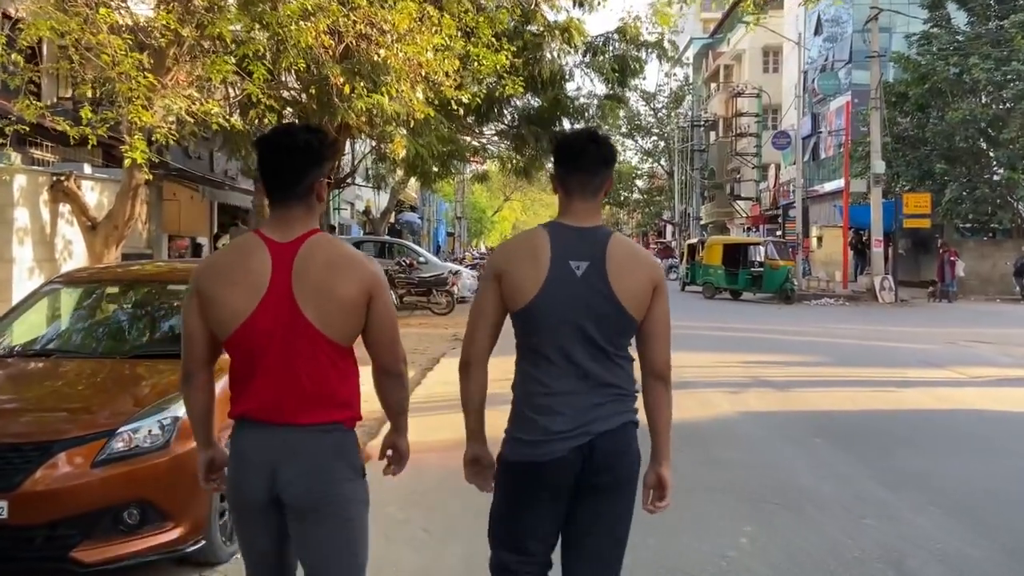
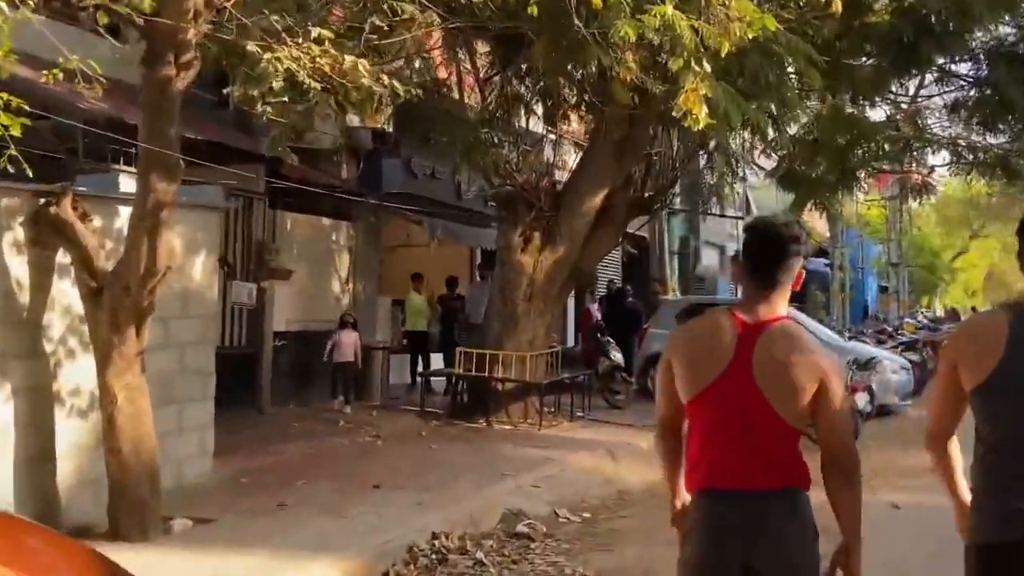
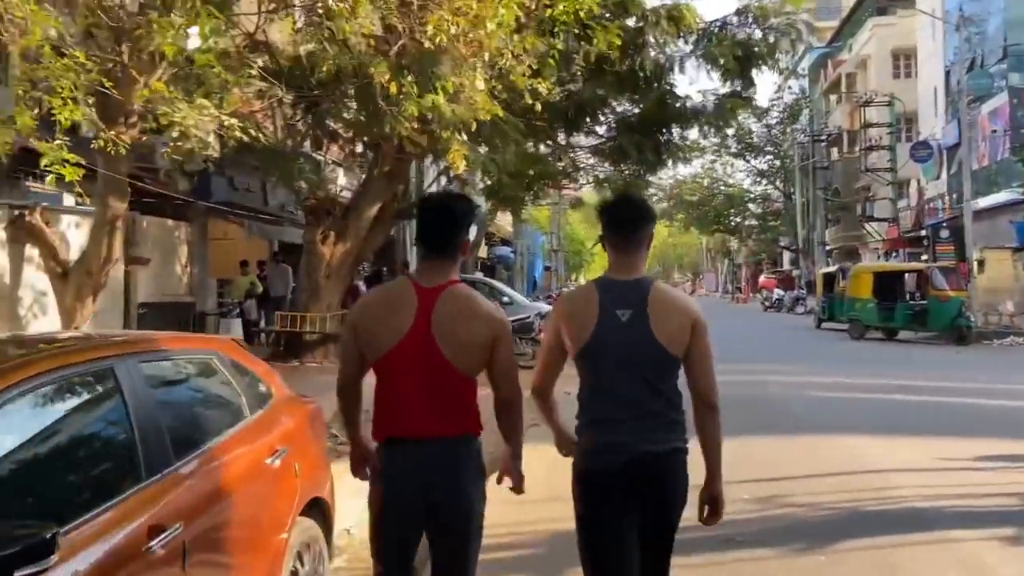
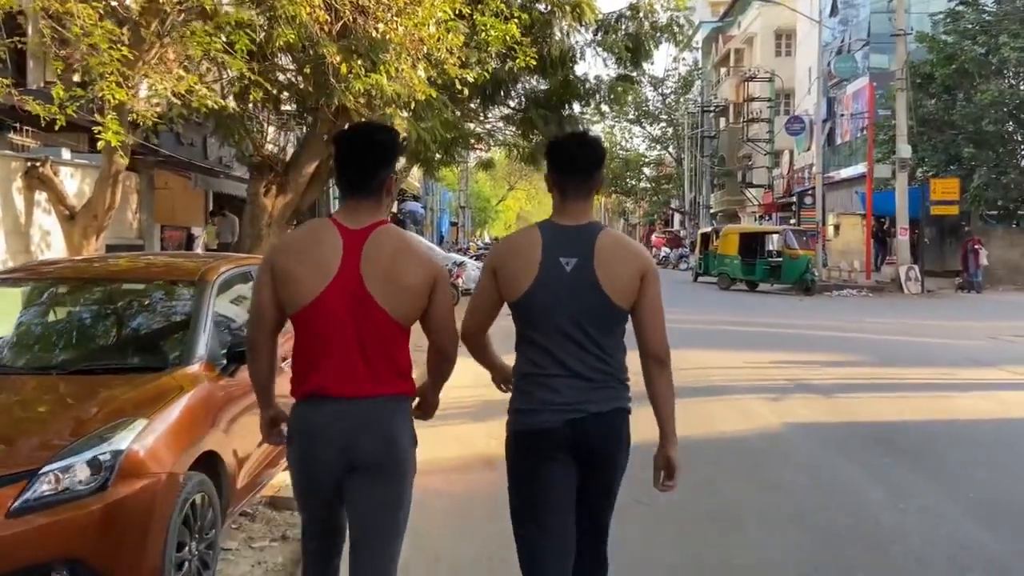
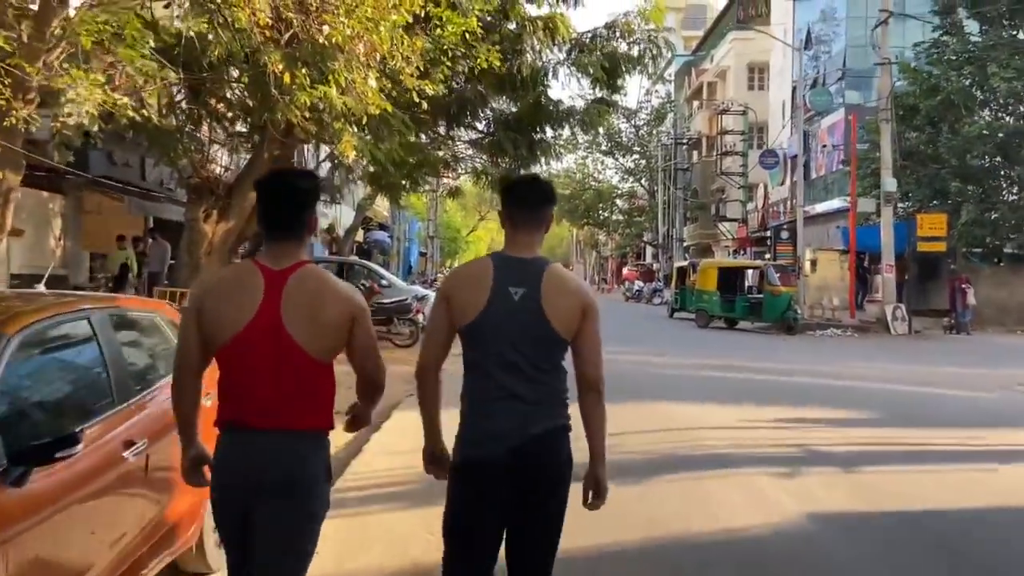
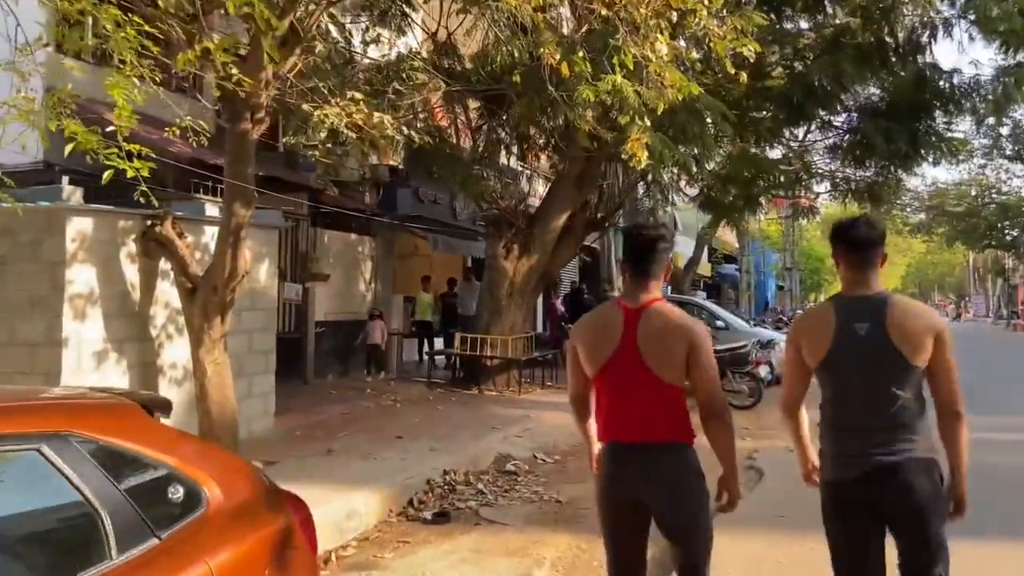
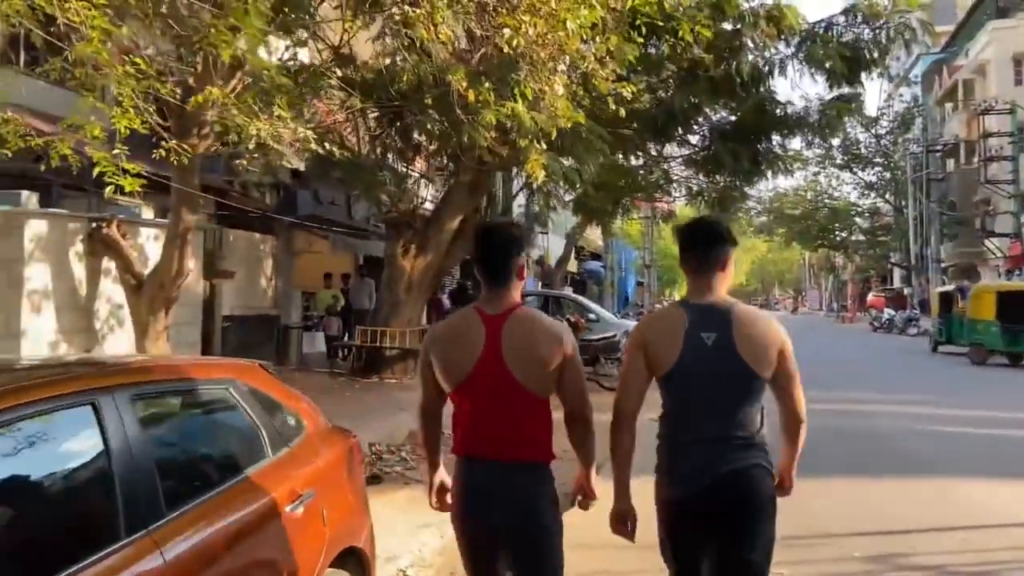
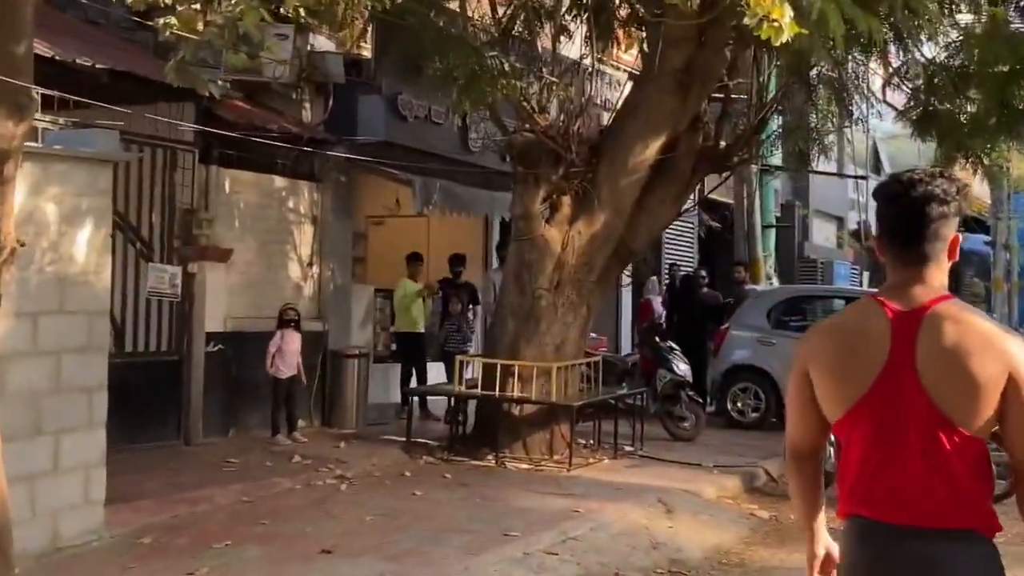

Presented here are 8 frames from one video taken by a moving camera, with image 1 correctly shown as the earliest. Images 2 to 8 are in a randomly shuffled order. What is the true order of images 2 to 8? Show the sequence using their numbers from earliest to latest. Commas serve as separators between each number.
4, 5, 3, 7, 6, 2, 8
